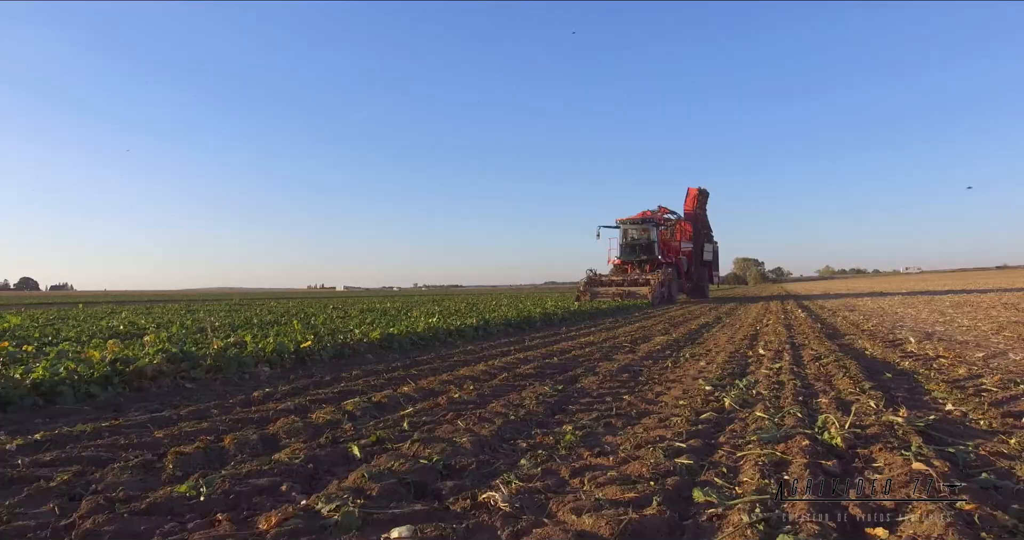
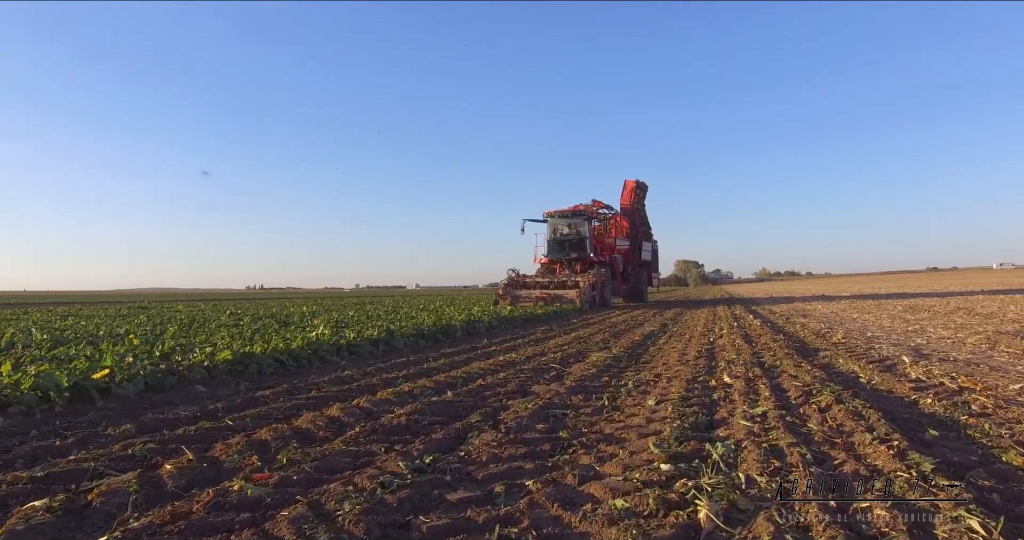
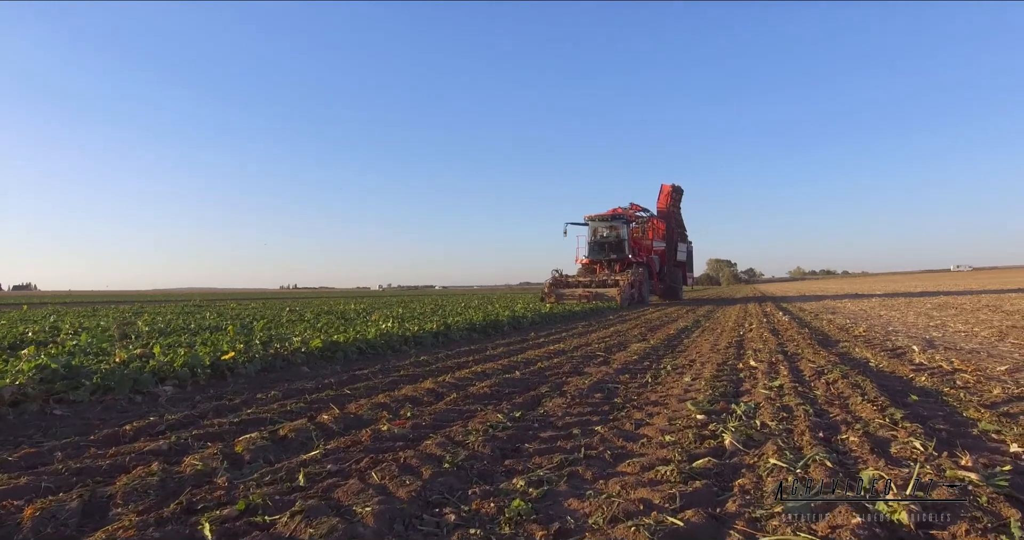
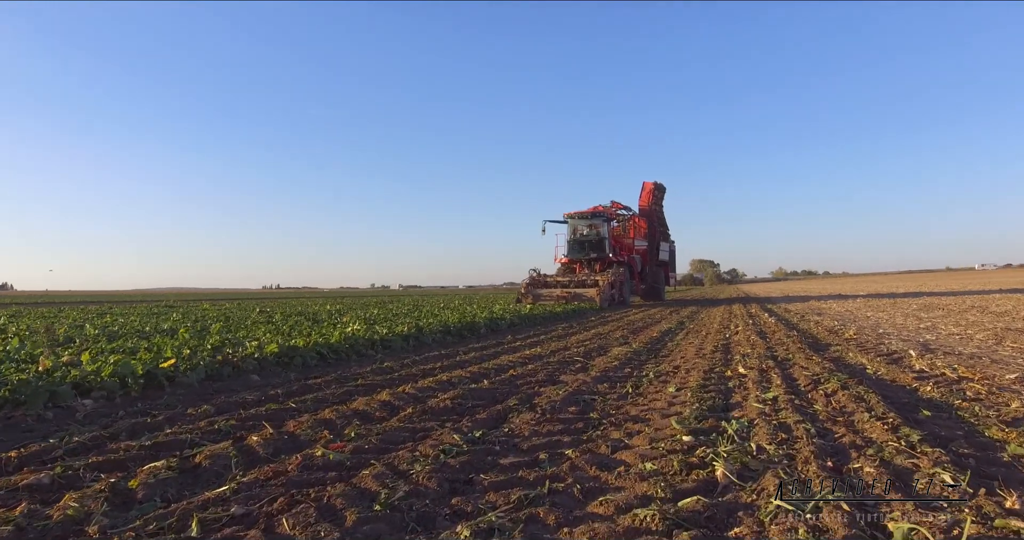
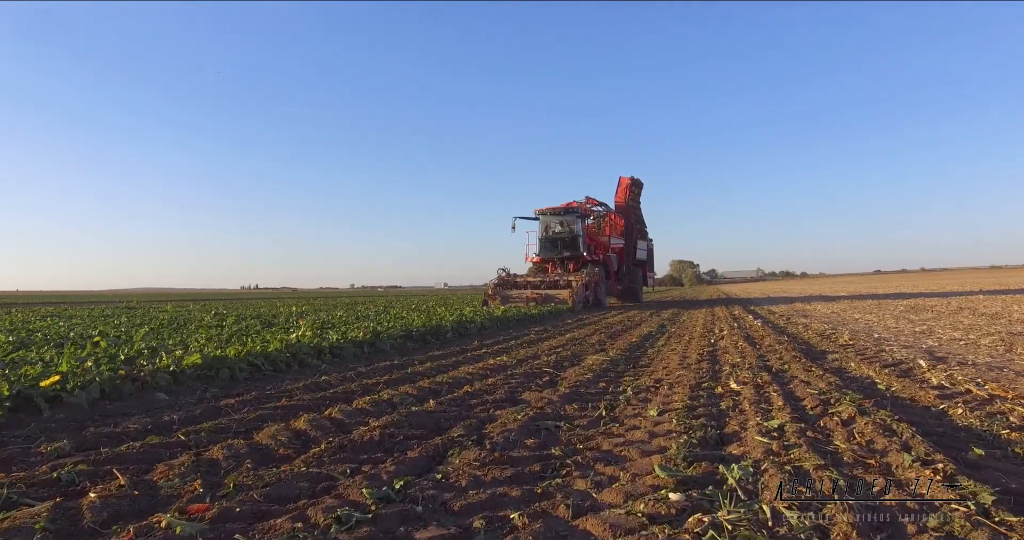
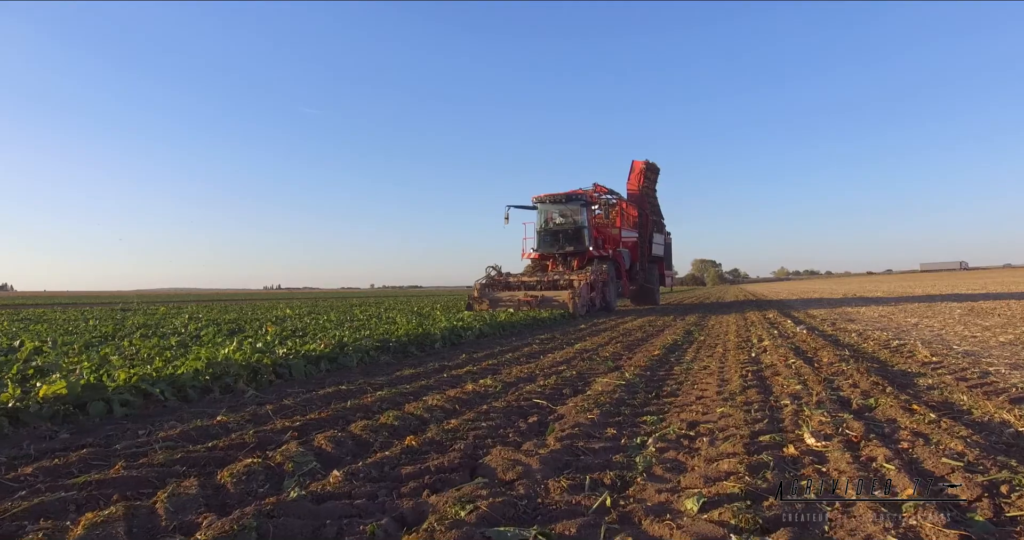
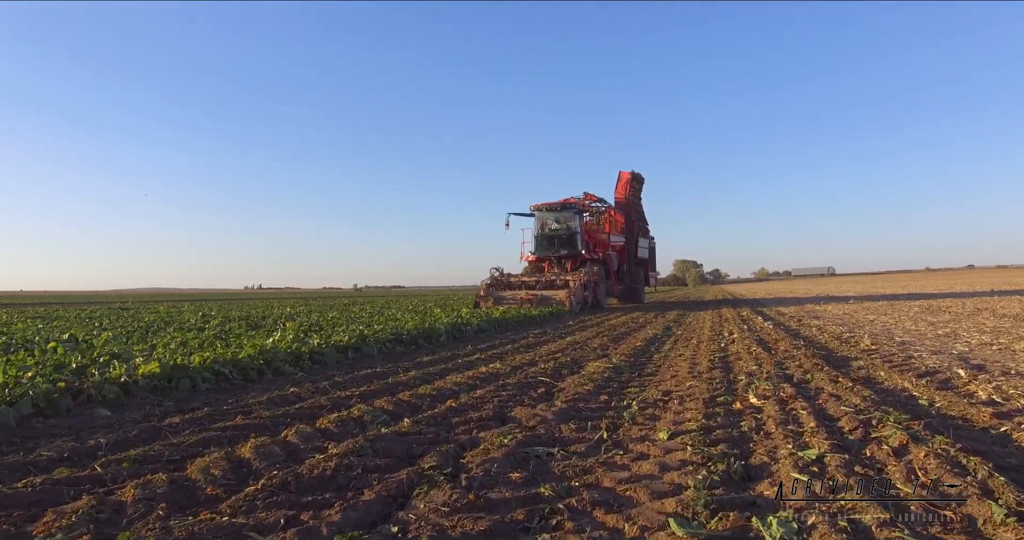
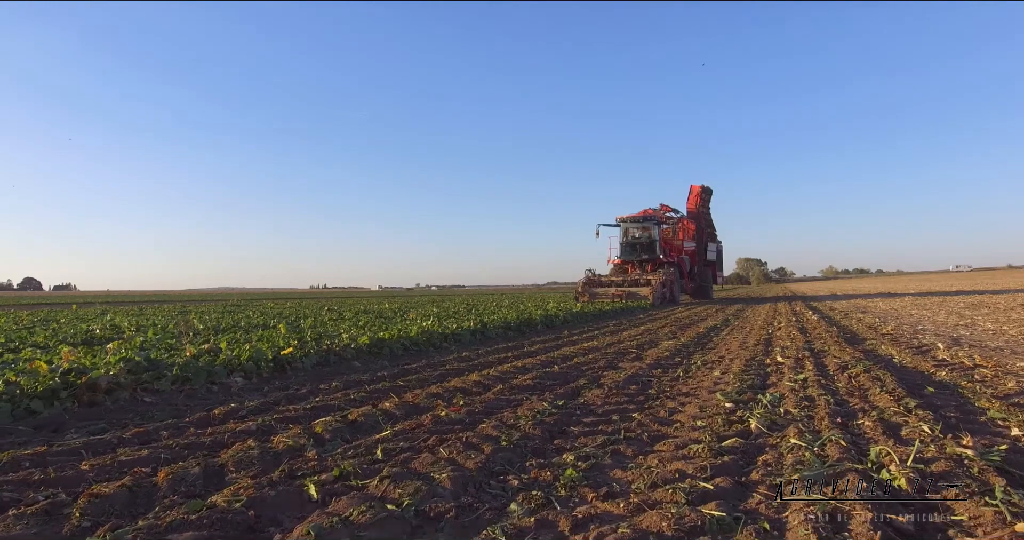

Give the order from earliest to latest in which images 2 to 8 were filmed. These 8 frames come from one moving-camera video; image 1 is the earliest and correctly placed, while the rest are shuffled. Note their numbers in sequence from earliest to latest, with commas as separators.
8, 3, 4, 2, 5, 7, 6
